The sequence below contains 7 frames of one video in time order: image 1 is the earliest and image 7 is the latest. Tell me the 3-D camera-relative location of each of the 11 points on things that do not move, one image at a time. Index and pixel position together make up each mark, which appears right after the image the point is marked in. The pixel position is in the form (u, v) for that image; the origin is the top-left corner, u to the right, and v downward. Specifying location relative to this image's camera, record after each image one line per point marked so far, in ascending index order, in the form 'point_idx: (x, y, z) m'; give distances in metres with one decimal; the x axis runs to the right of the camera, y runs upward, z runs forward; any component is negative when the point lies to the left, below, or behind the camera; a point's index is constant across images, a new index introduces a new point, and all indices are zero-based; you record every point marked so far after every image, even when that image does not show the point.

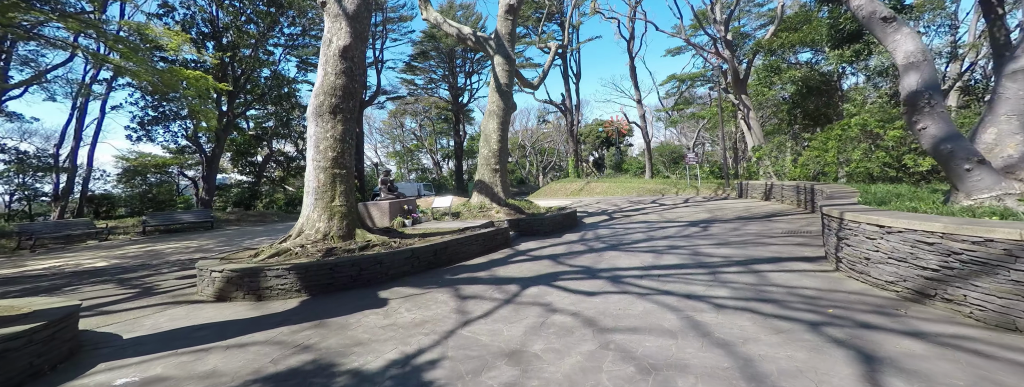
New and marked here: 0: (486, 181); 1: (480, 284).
0: (-0.8, +0.3, +13.1) m
1: (-0.4, -1.2, +6.1) m
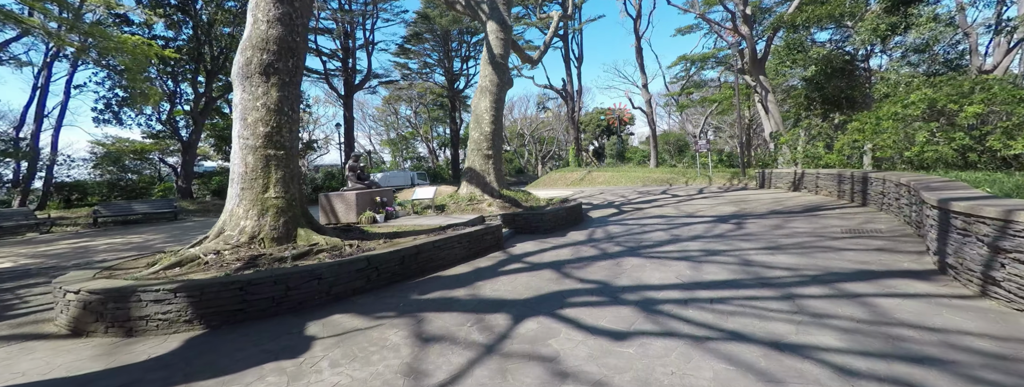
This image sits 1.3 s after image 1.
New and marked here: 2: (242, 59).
0: (-0.9, +0.6, +11.3) m
1: (-0.5, -1.1, +4.3) m
2: (-3.3, +1.7, +5.7) m
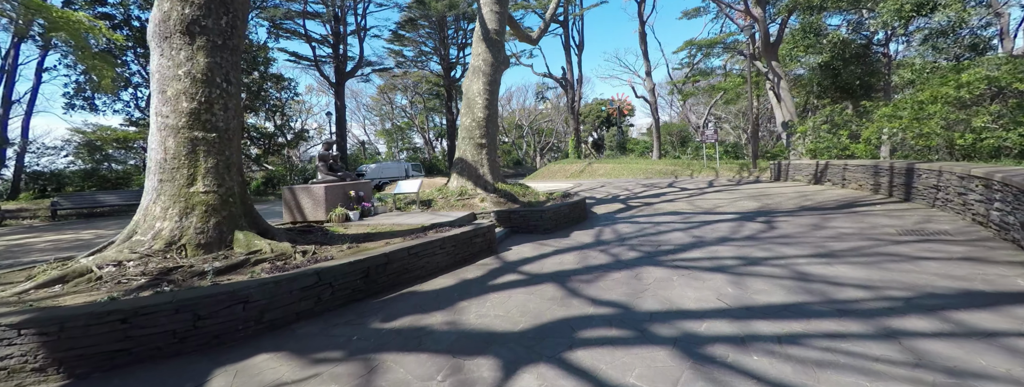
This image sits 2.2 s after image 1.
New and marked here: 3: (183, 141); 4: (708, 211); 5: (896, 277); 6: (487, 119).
0: (-1.0, +0.7, +10.1) m
1: (-0.6, -1.1, +3.1) m
2: (-3.4, +1.7, +4.4) m
3: (-3.2, +0.5, +4.4) m
4: (+4.2, -0.4, +9.8) m
5: (+3.5, -0.8, +4.1) m
6: (-0.6, +1.7, +10.2) m
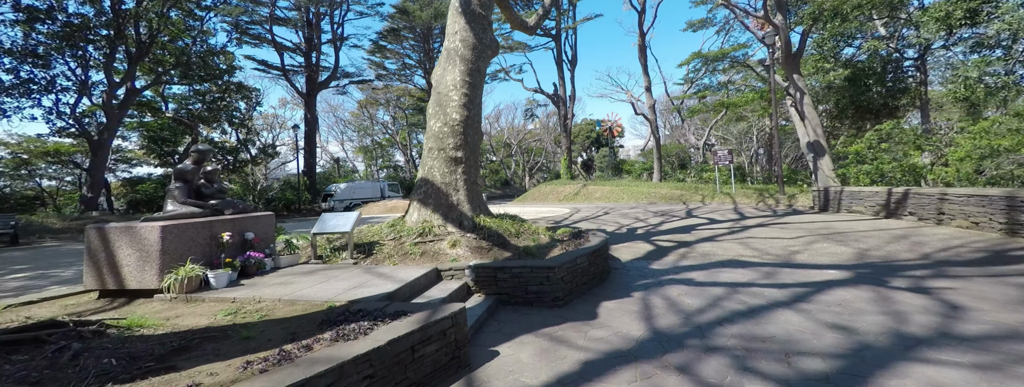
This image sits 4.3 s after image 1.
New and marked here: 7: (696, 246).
0: (-1.2, +0.2, +6.9) m
1: (-0.6, -1.3, -0.1) m
2: (-3.4, +1.5, +1.2) m
3: (-3.2, +0.2, +1.2) m
4: (+4.0, -1.0, +6.7) m
5: (+3.5, -1.1, +1.0) m
6: (-0.7, +1.1, +7.1) m
7: (+3.4, -1.0, +8.5) m
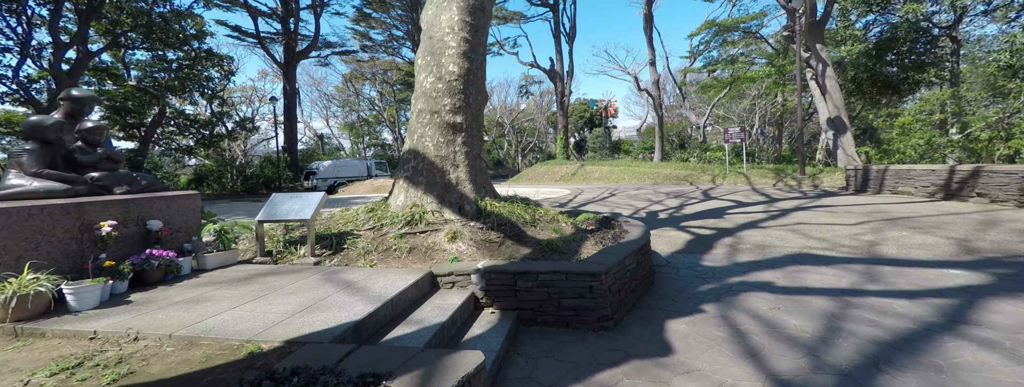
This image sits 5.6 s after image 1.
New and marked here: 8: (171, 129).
0: (-1.0, +0.5, +5.3) m
1: (-0.3, -1.3, -1.6) m
2: (-3.1, +1.5, -0.4) m
3: (-2.9, +0.3, -0.4) m
4: (+4.2, -0.7, +5.3) m
5: (+3.7, -1.1, -0.4) m
6: (-0.6, +1.4, +5.5) m
7: (+3.5, -0.6, +7.0) m
8: (-12.4, +2.4, +16.7) m
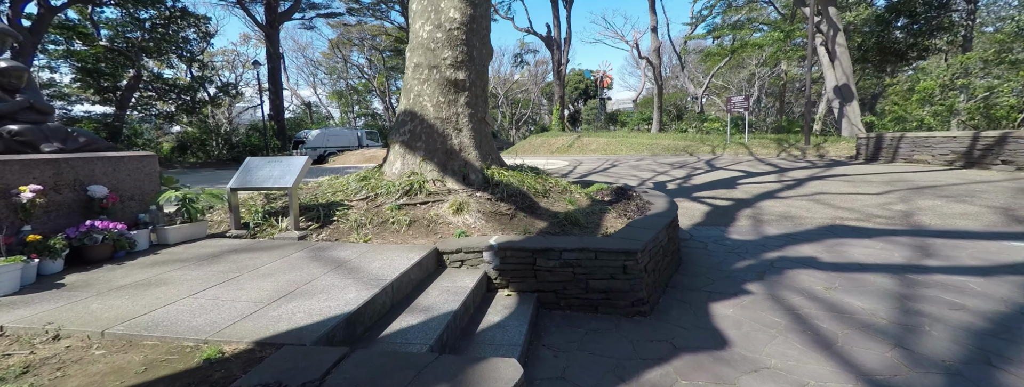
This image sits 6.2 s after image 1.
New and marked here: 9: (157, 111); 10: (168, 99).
0: (-0.9, +0.8, +4.7) m
1: (-0.1, -1.4, -2.1) m
2: (-2.9, +1.5, -1.1) m
3: (-2.7, +0.3, -1.0) m
4: (+4.3, -0.4, +4.9) m
5: (+3.9, -1.0, -0.8) m
6: (-0.5, +1.8, +4.8) m
7: (+3.6, -0.2, +6.6) m
8: (-12.5, +3.4, +15.7) m
9: (-12.5, +2.9, +16.1) m
10: (-12.1, +3.3, +16.1) m
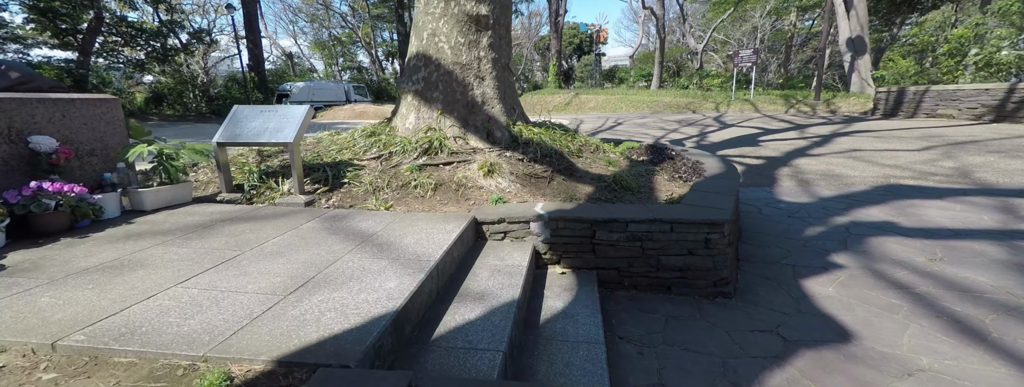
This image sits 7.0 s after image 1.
0: (-0.6, +1.2, +4.1) m
1: (+0.4, -1.6, -2.5) m
2: (-2.5, +1.4, -1.9) m
3: (-2.3, +0.2, -1.6) m
4: (+4.6, +0.1, +4.4) m
5: (+4.3, -1.1, -1.2) m
6: (-0.2, +2.1, +4.1) m
7: (+3.9, +0.4, +6.1) m
8: (-12.5, +4.7, +14.5) m
9: (-12.5, +4.3, +15.0) m
10: (-12.1, +4.7, +14.9) m
